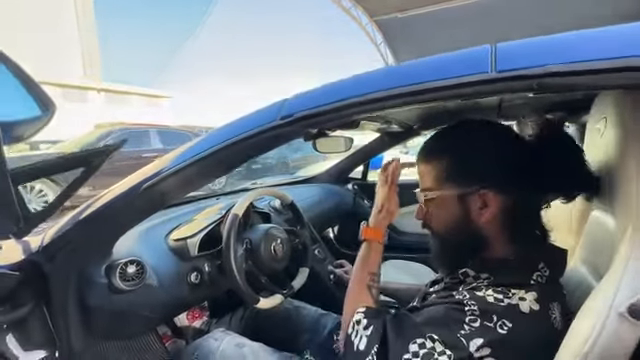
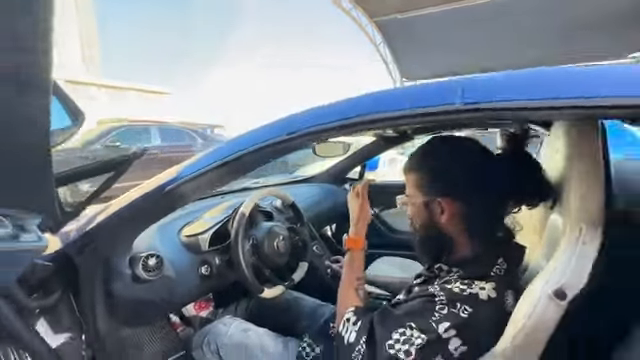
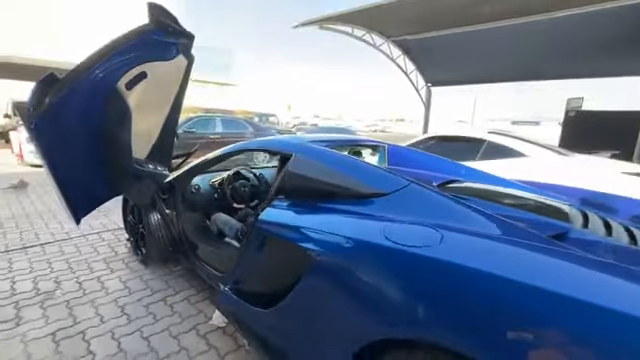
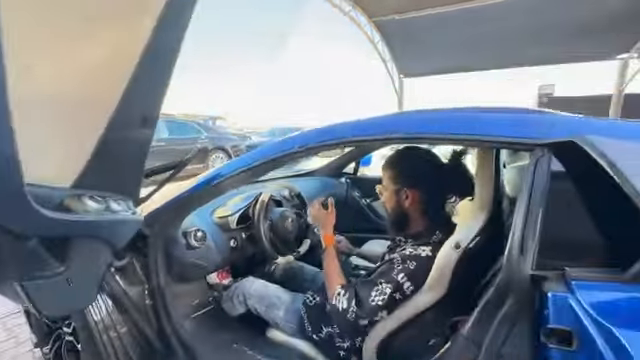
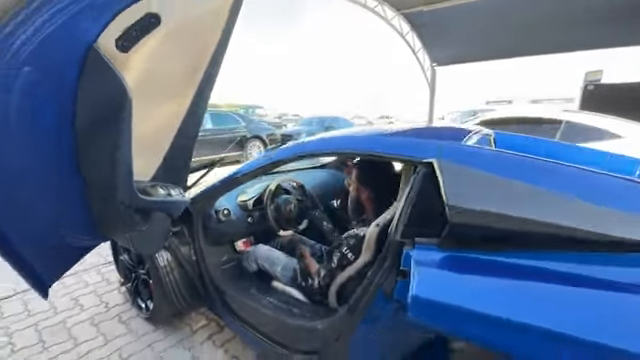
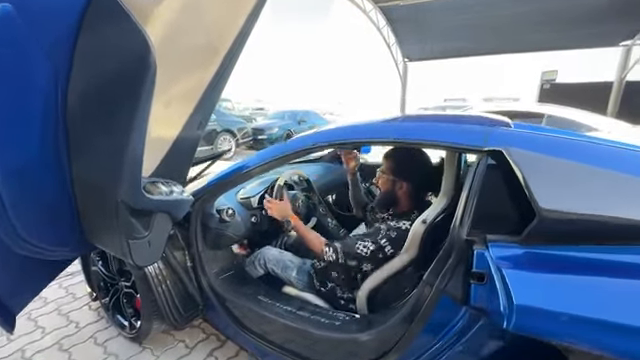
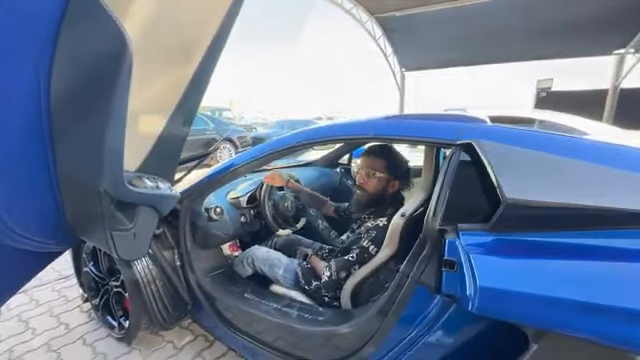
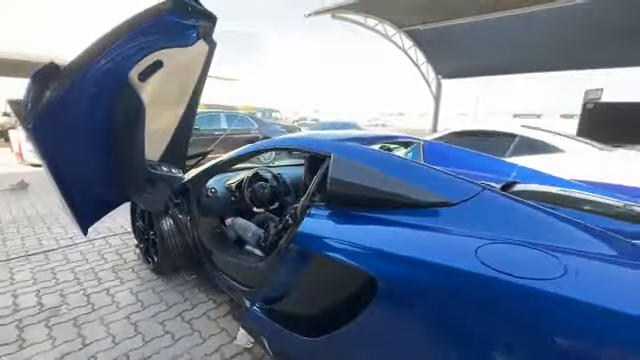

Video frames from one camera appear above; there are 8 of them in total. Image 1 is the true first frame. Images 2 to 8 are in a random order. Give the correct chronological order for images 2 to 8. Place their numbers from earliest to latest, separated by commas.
2, 4, 7, 6, 5, 8, 3
